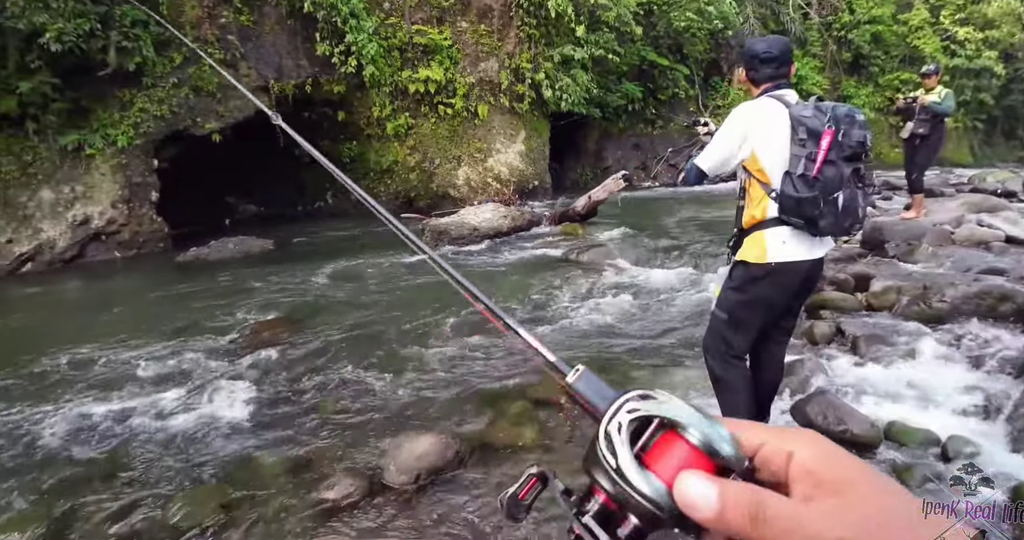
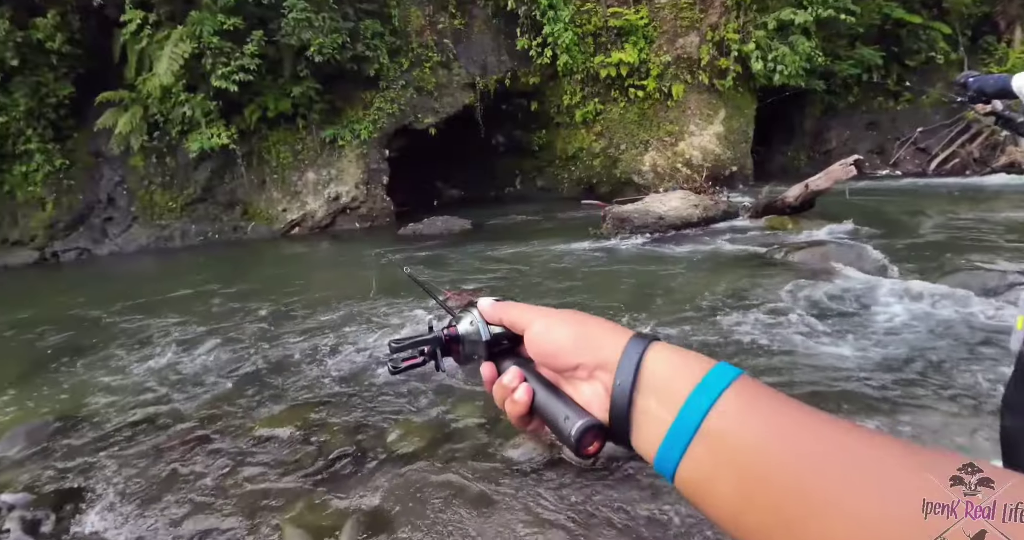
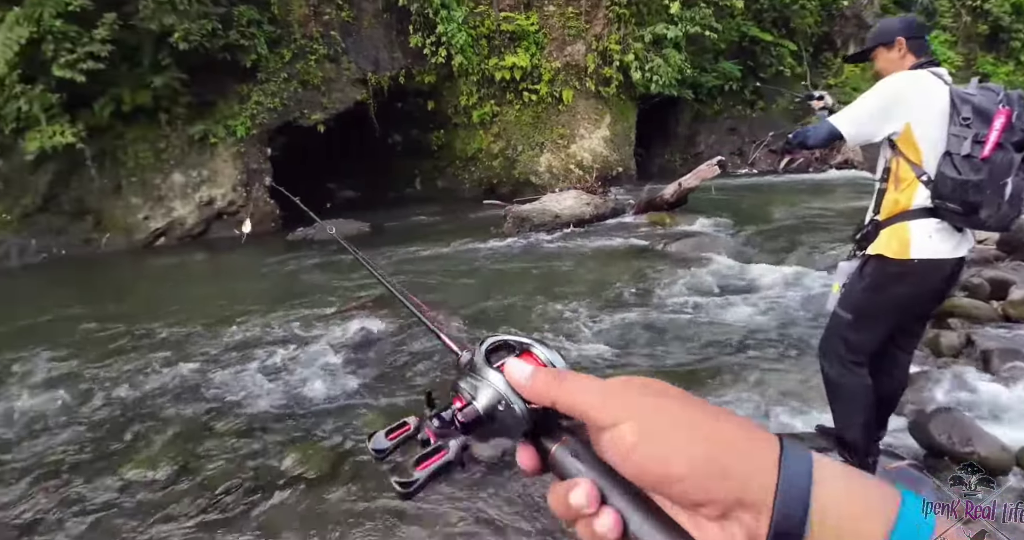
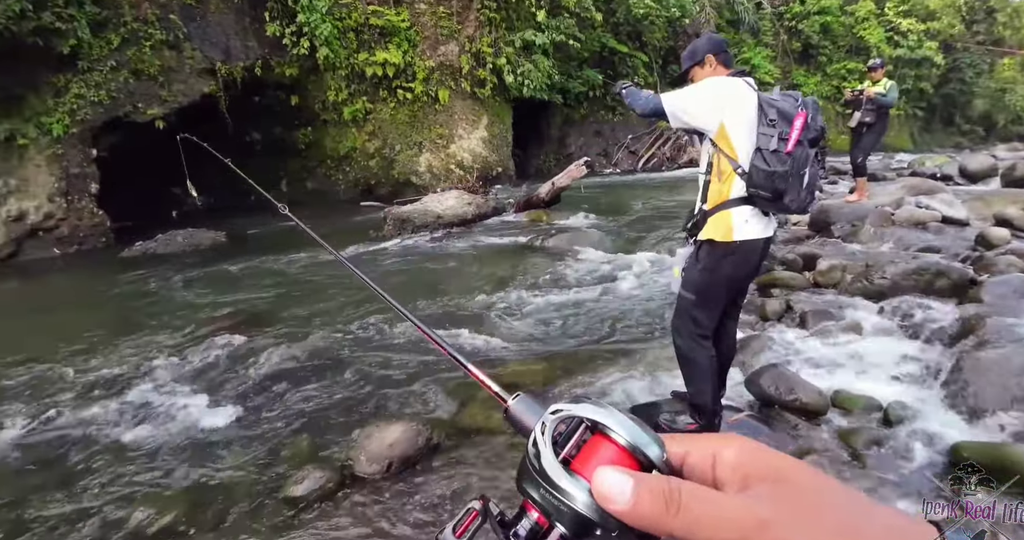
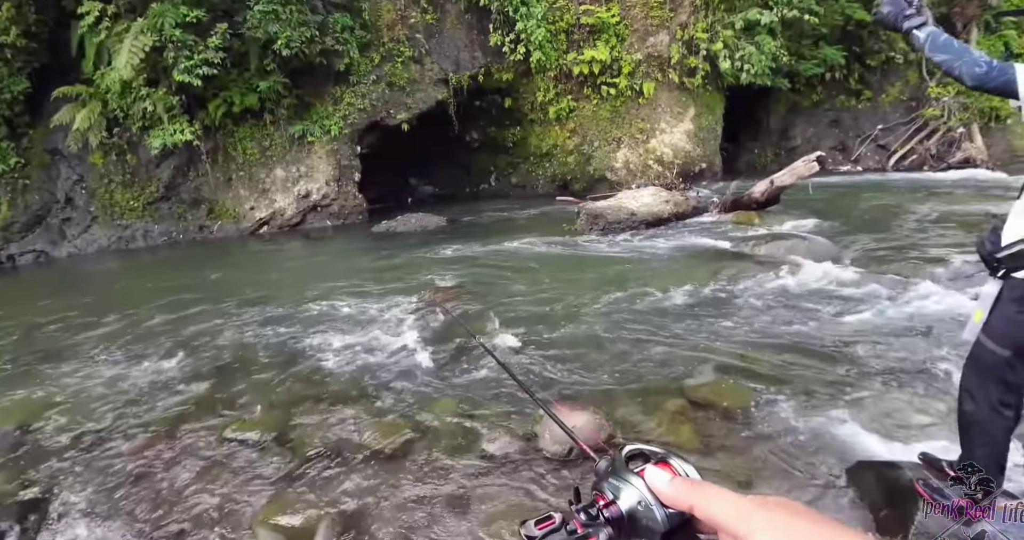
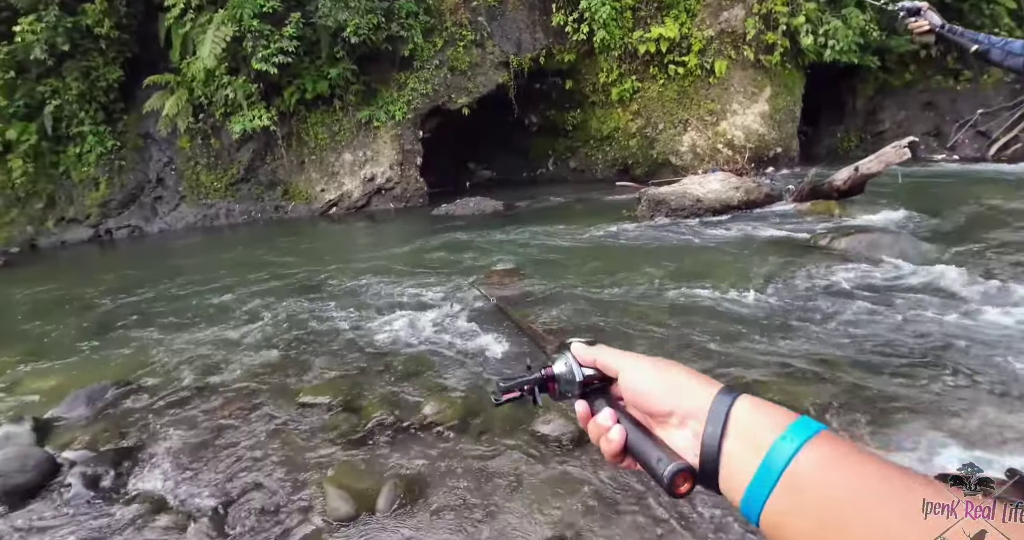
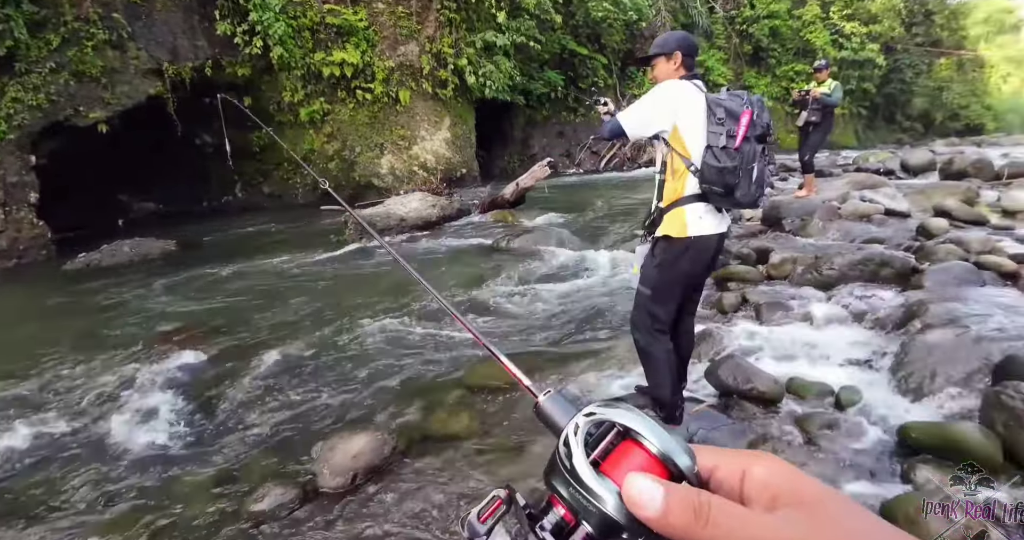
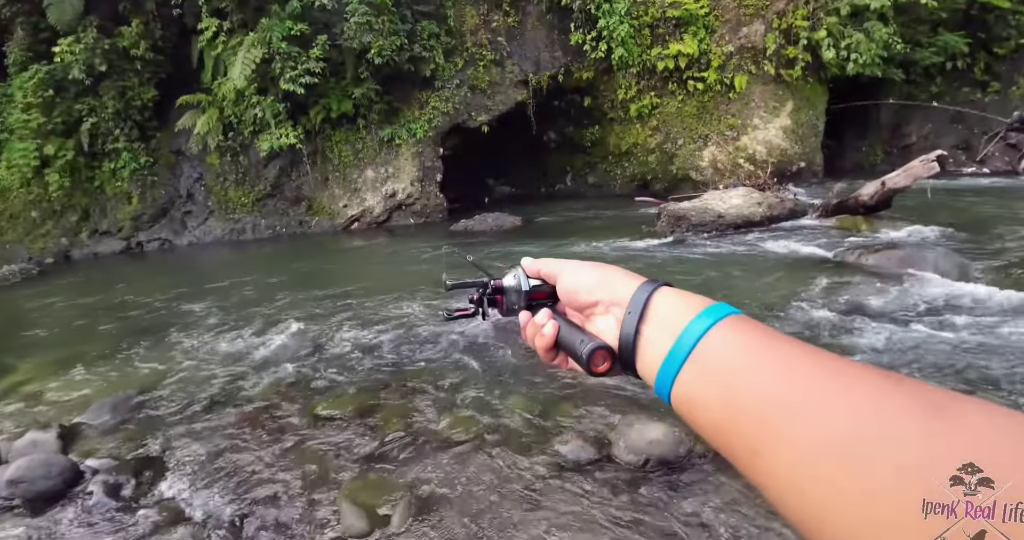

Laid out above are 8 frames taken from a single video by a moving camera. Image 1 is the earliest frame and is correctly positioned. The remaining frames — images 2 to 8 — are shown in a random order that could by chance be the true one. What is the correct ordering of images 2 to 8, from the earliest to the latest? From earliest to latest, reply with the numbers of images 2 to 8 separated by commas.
7, 4, 3, 2, 8, 5, 6
